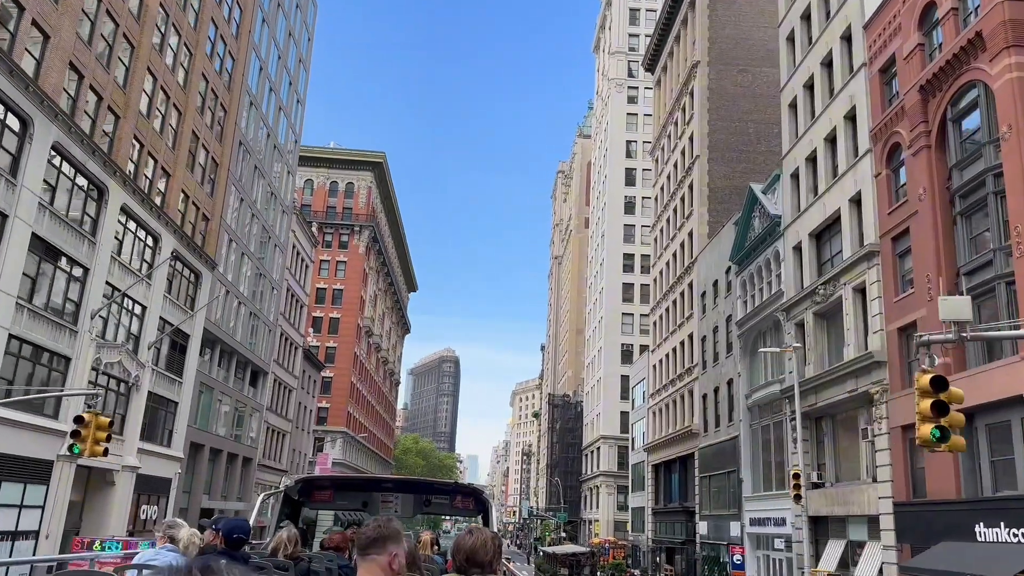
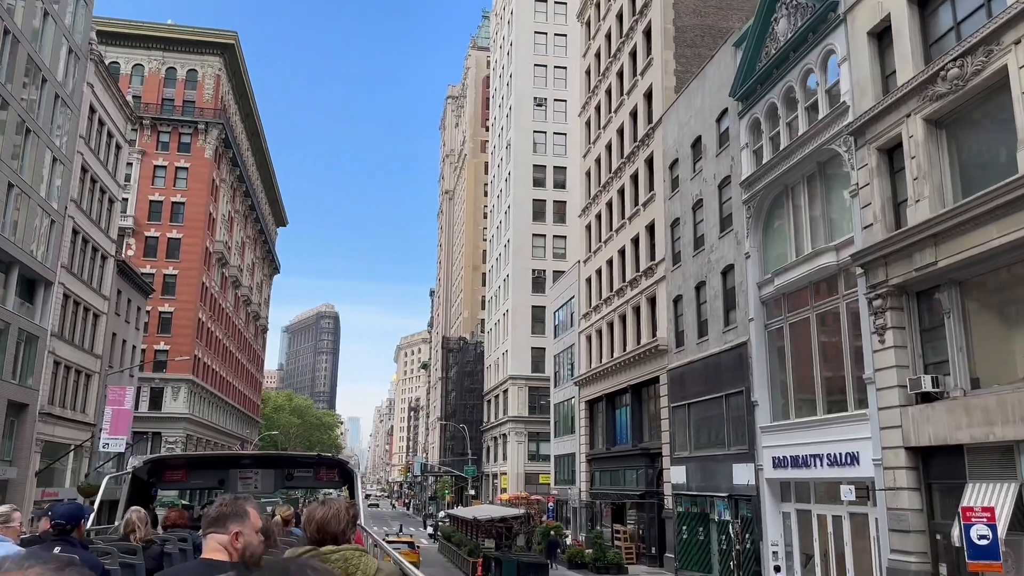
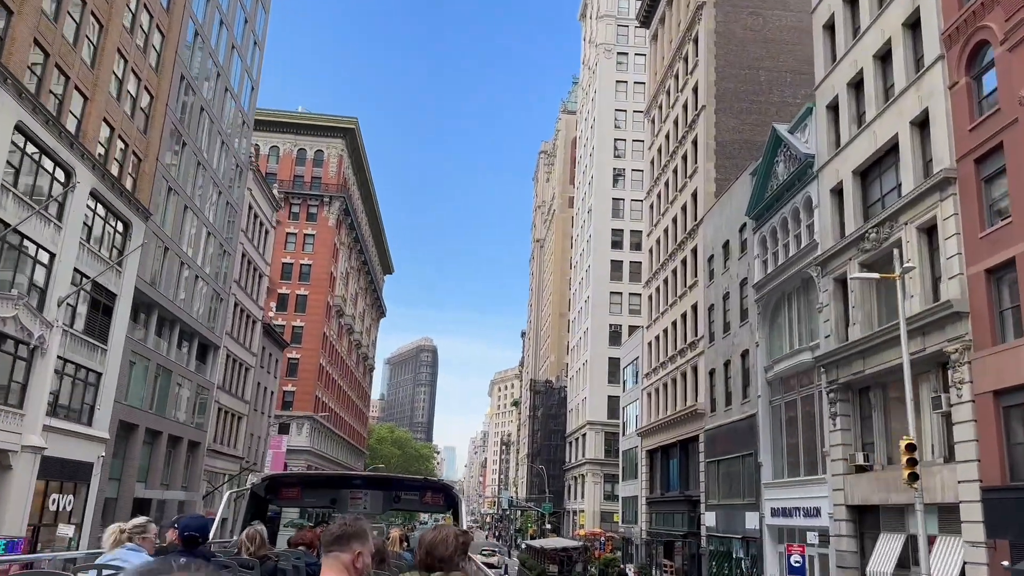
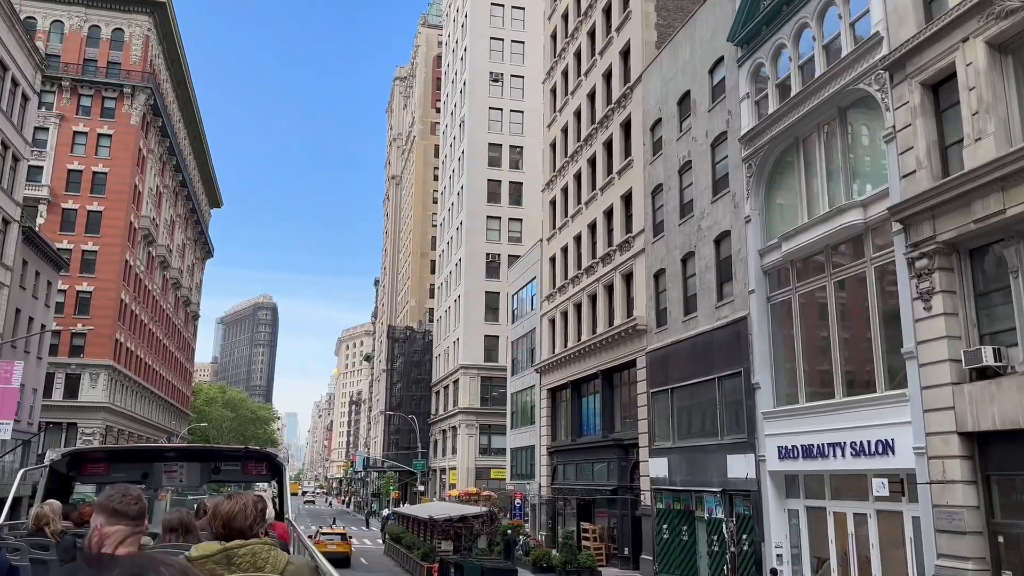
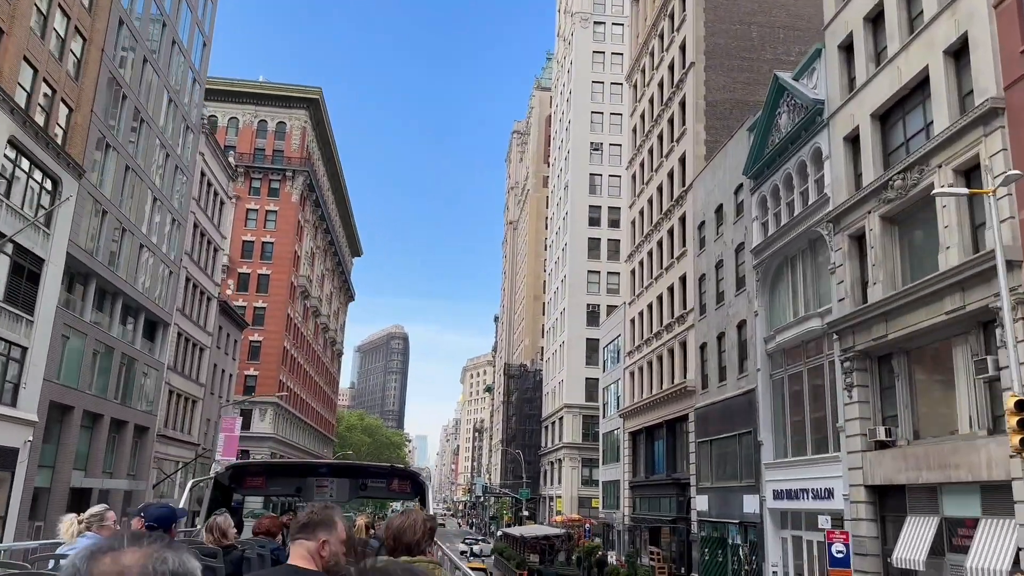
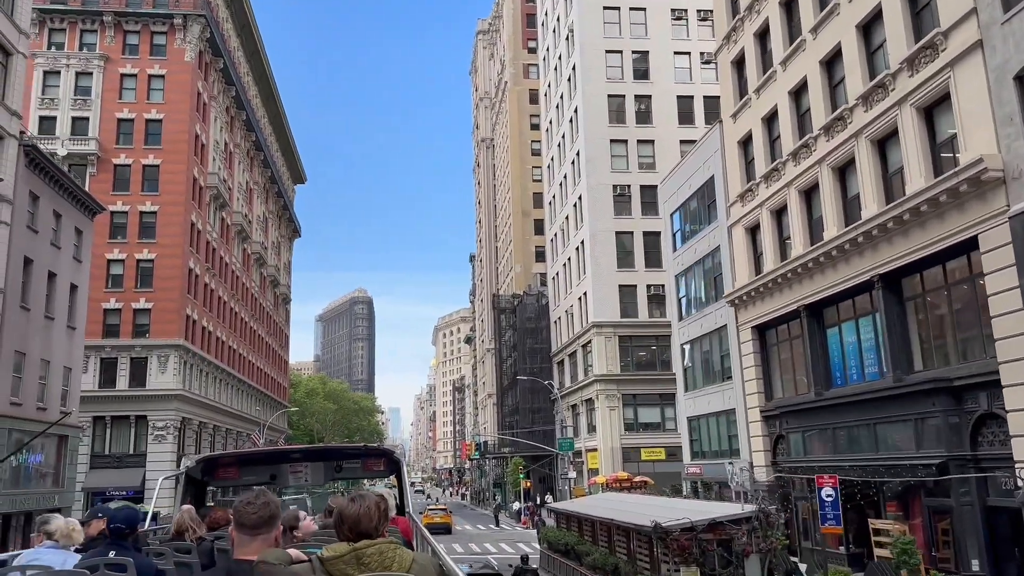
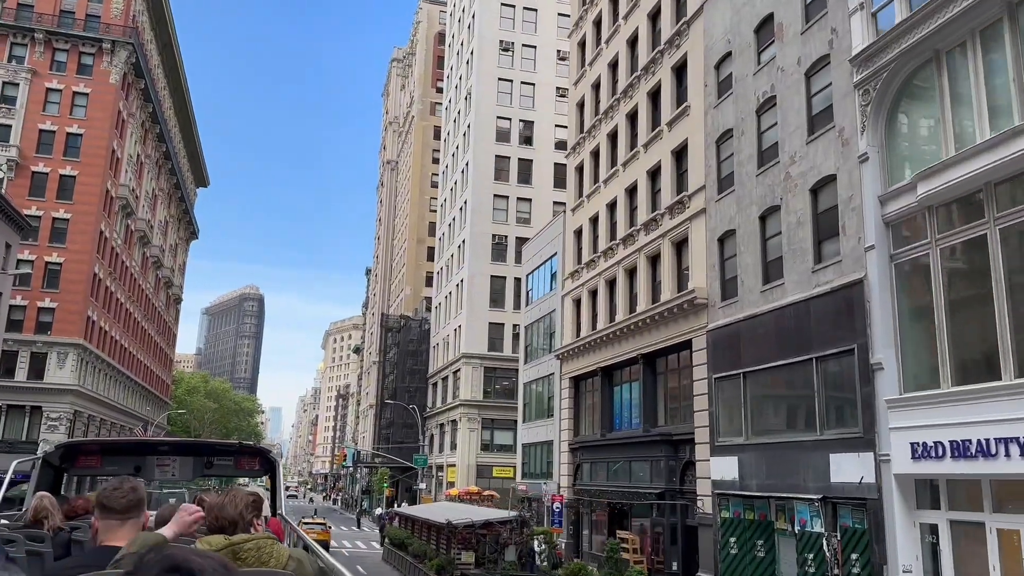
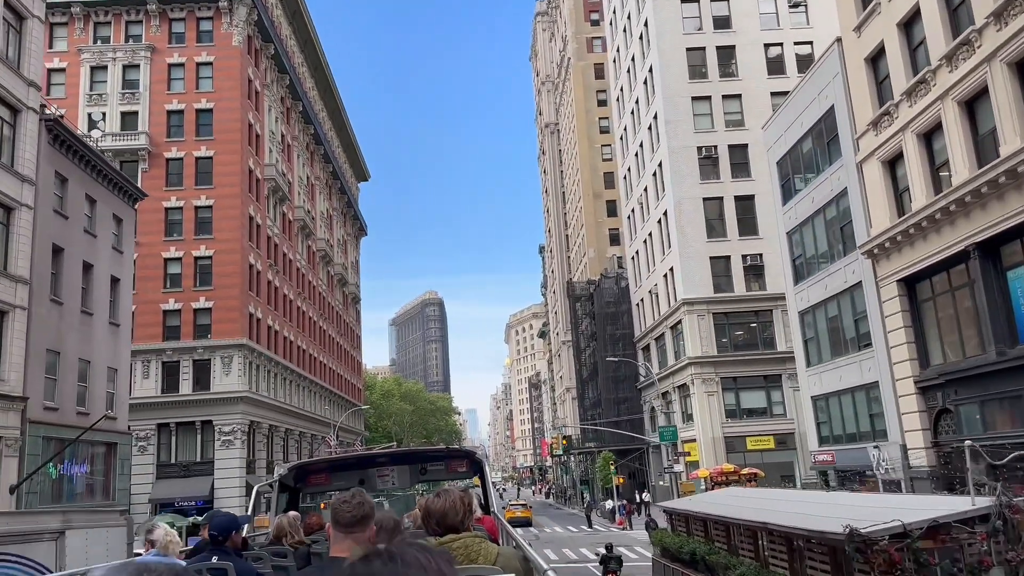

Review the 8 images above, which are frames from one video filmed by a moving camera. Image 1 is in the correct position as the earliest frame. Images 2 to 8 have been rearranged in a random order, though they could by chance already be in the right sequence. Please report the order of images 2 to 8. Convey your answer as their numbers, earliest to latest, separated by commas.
3, 5, 2, 4, 7, 6, 8
